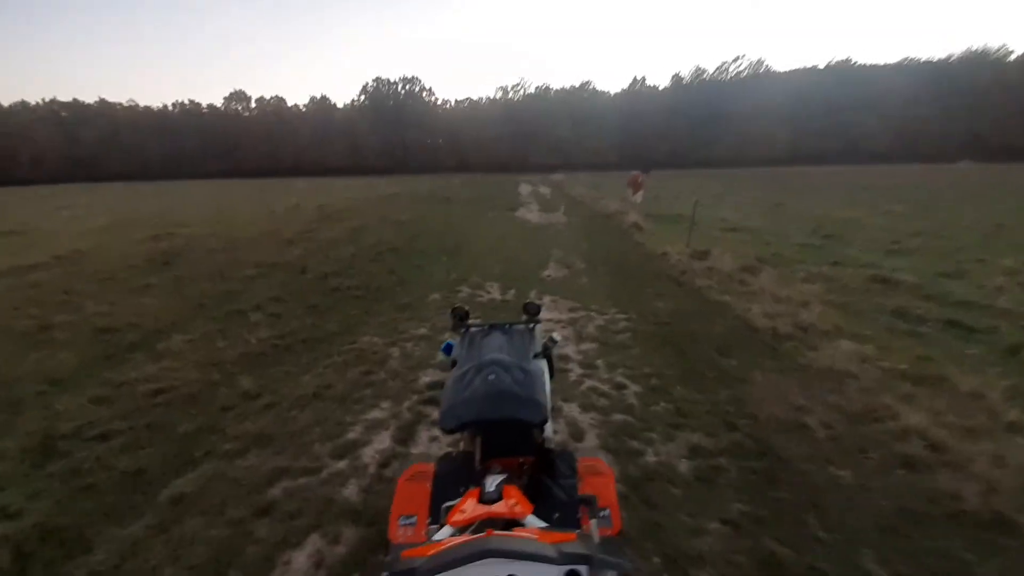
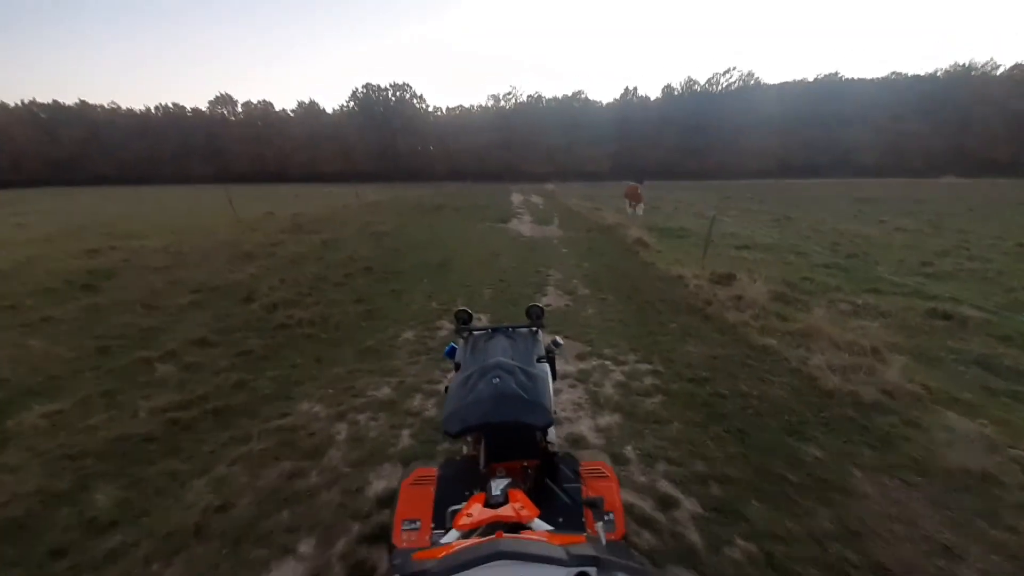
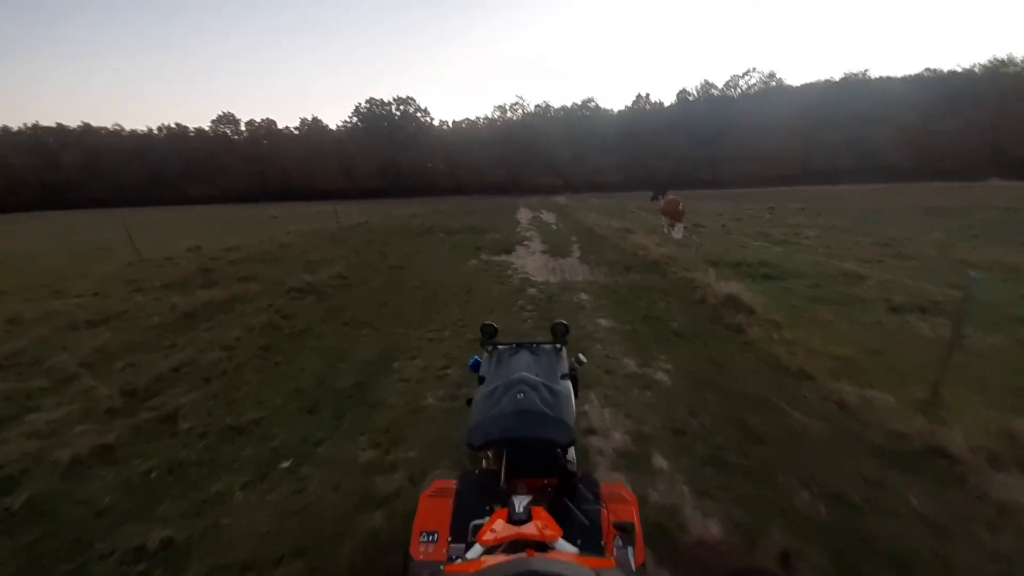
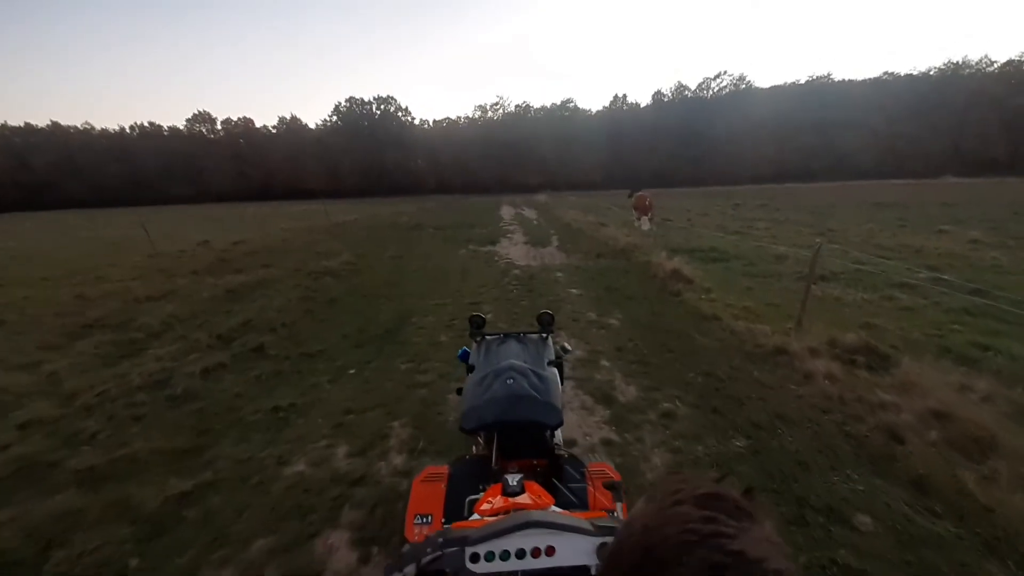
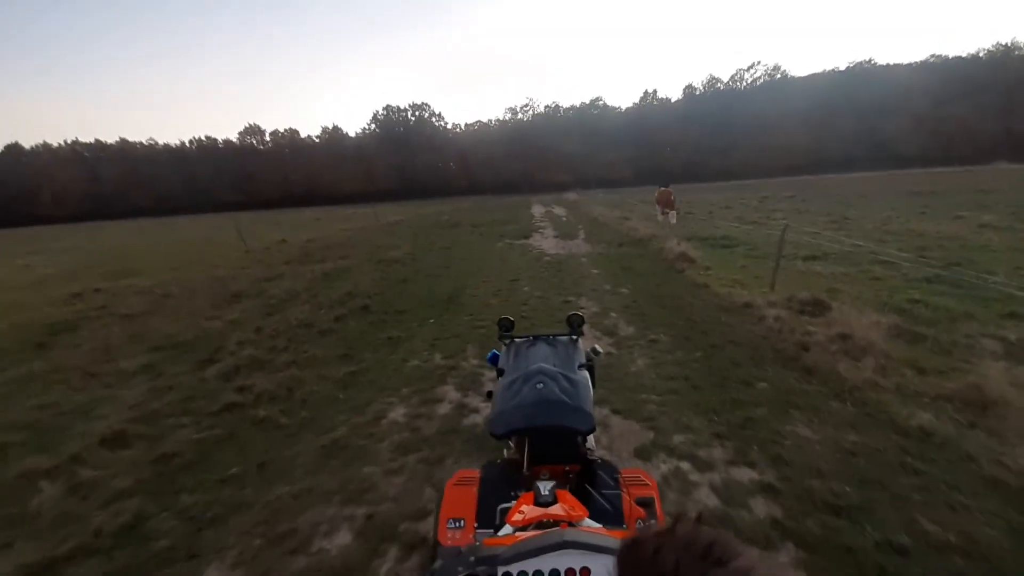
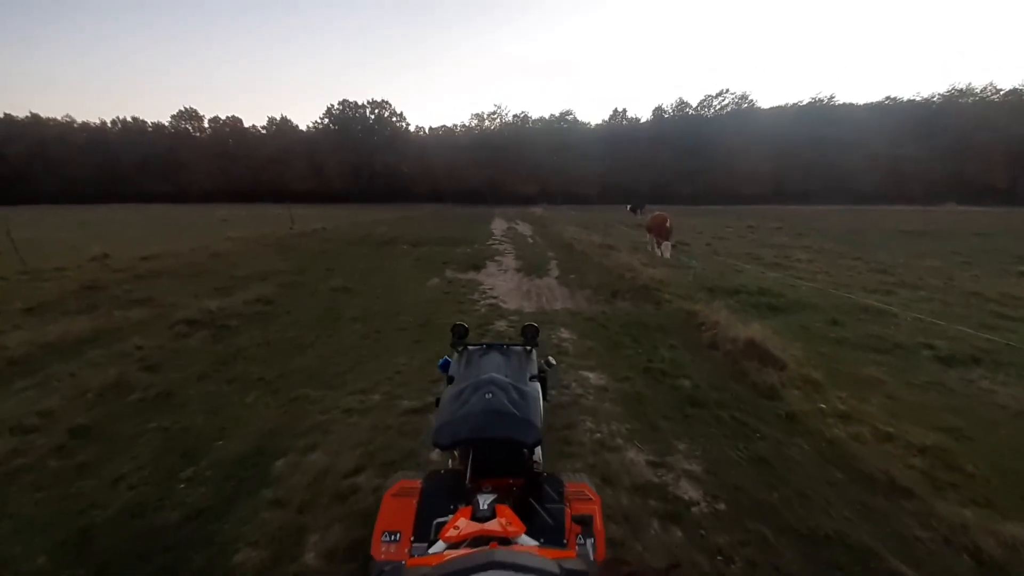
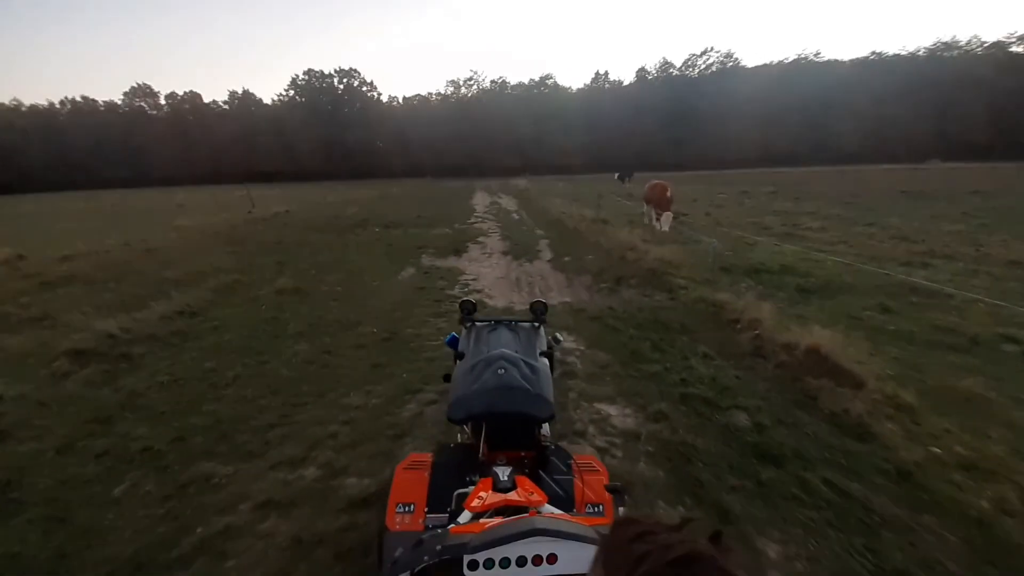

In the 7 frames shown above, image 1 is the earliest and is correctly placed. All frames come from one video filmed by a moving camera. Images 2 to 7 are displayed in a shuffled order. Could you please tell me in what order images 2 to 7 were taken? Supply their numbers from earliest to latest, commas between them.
2, 5, 4, 3, 6, 7
